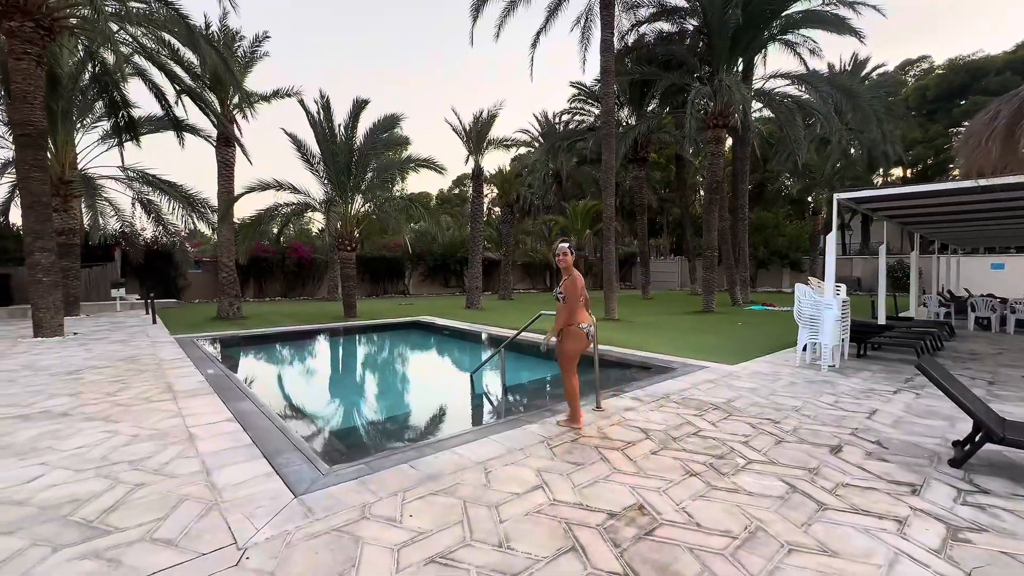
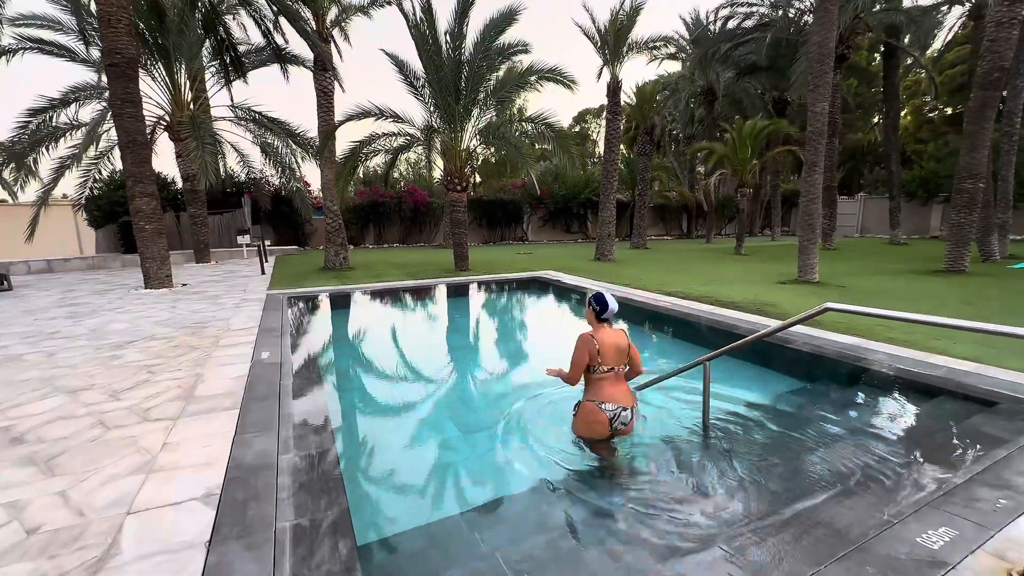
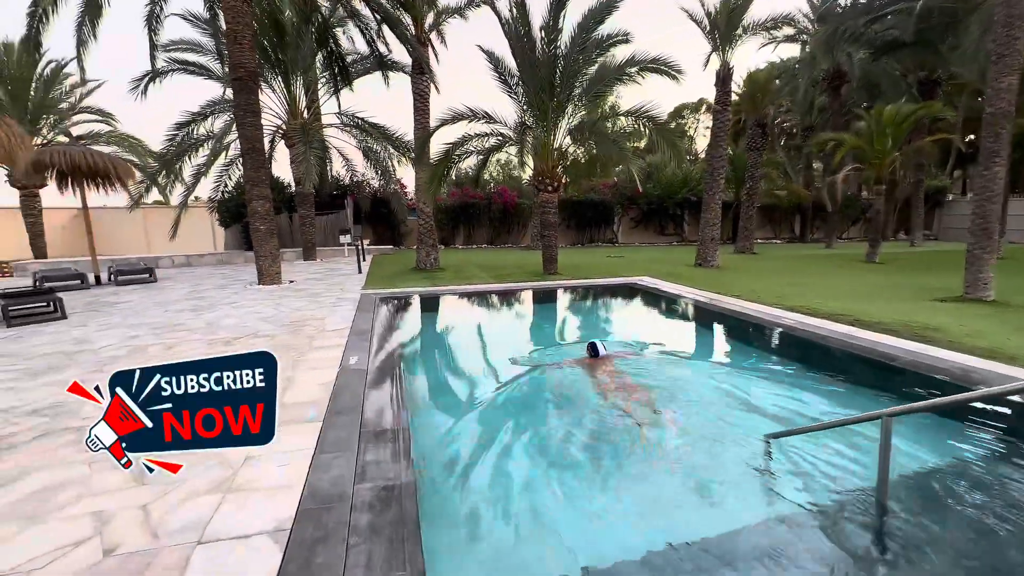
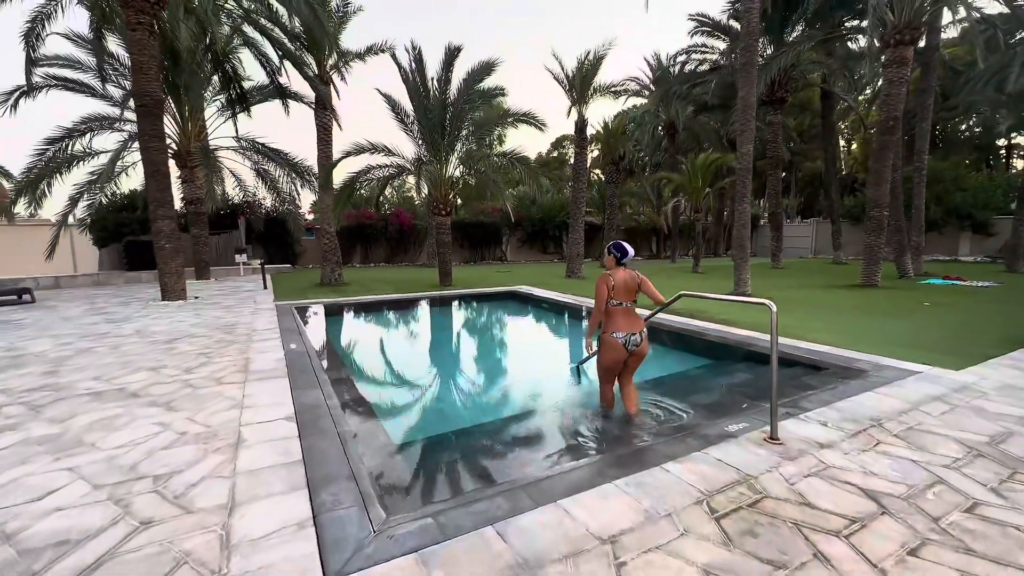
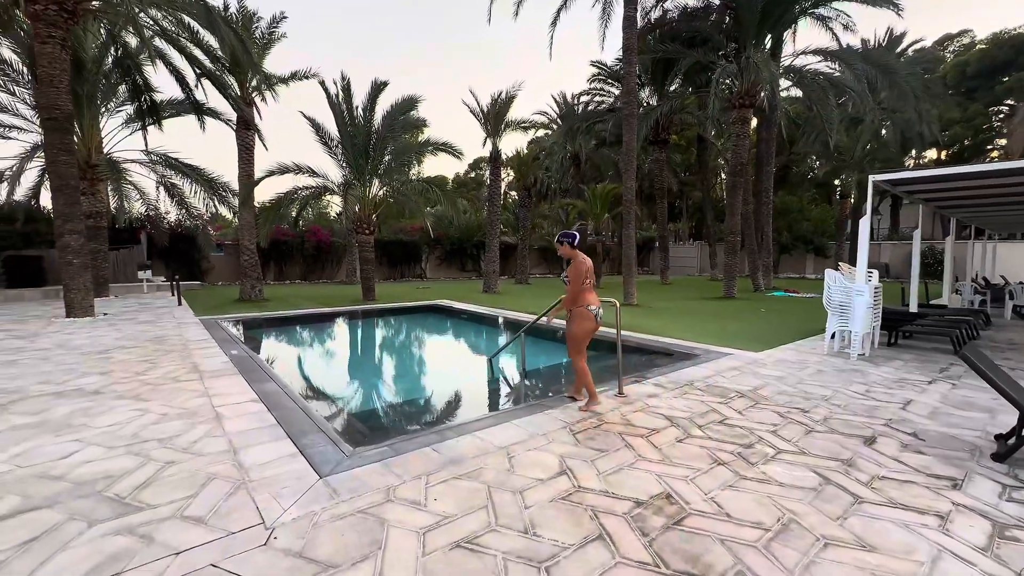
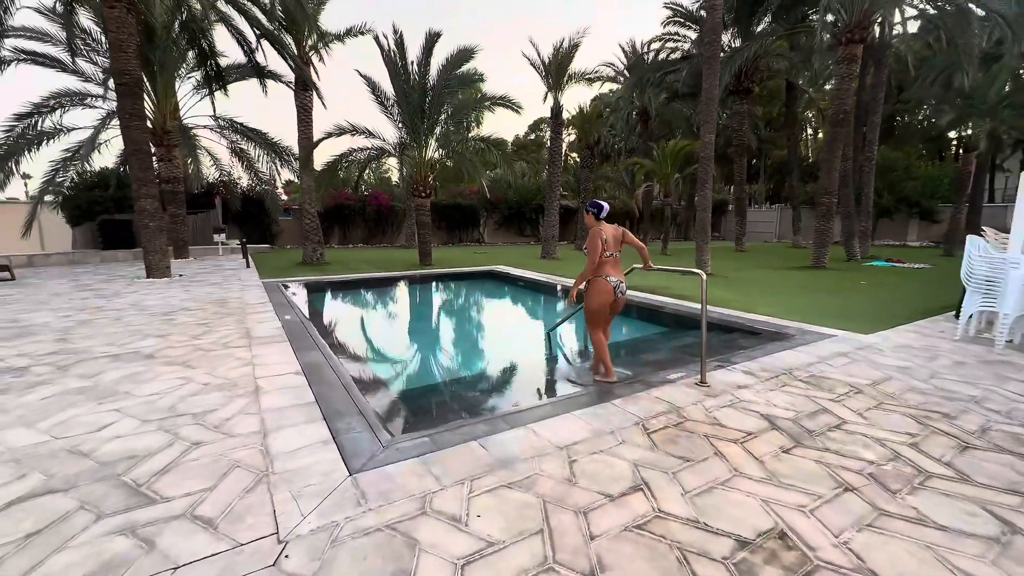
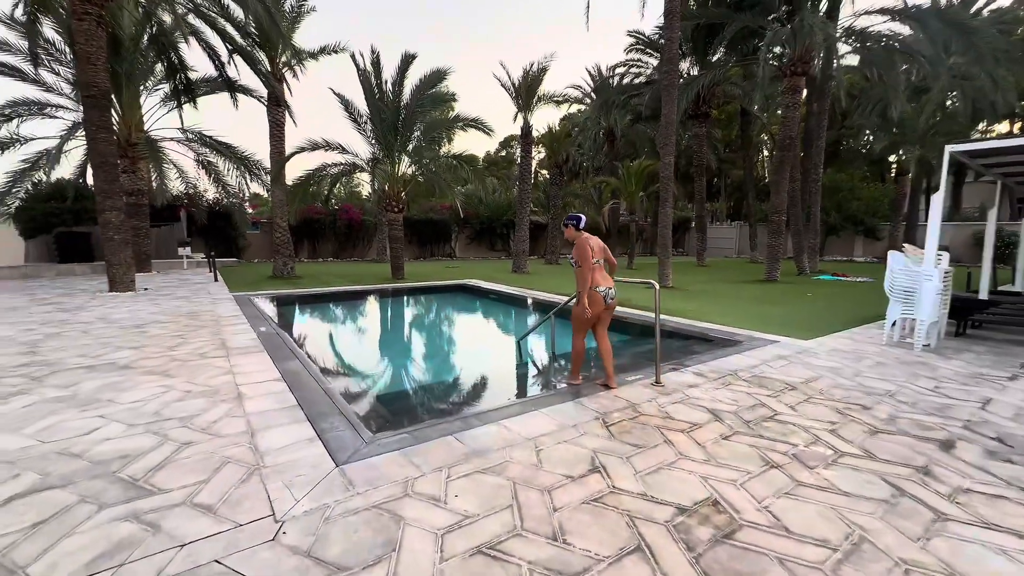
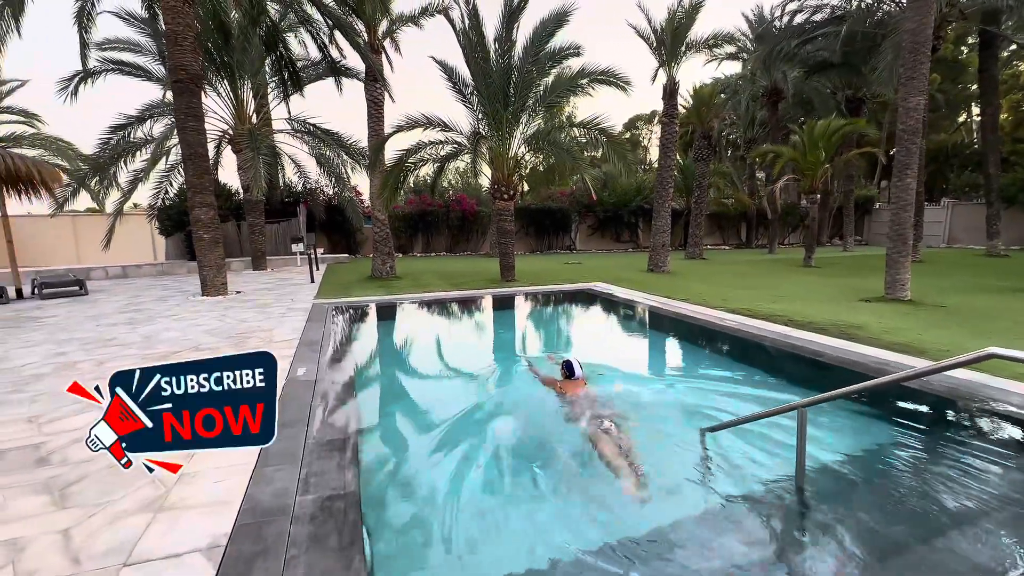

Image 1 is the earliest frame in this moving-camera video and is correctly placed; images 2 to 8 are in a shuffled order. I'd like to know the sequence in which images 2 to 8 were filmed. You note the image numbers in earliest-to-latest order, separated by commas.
5, 7, 6, 4, 2, 8, 3
